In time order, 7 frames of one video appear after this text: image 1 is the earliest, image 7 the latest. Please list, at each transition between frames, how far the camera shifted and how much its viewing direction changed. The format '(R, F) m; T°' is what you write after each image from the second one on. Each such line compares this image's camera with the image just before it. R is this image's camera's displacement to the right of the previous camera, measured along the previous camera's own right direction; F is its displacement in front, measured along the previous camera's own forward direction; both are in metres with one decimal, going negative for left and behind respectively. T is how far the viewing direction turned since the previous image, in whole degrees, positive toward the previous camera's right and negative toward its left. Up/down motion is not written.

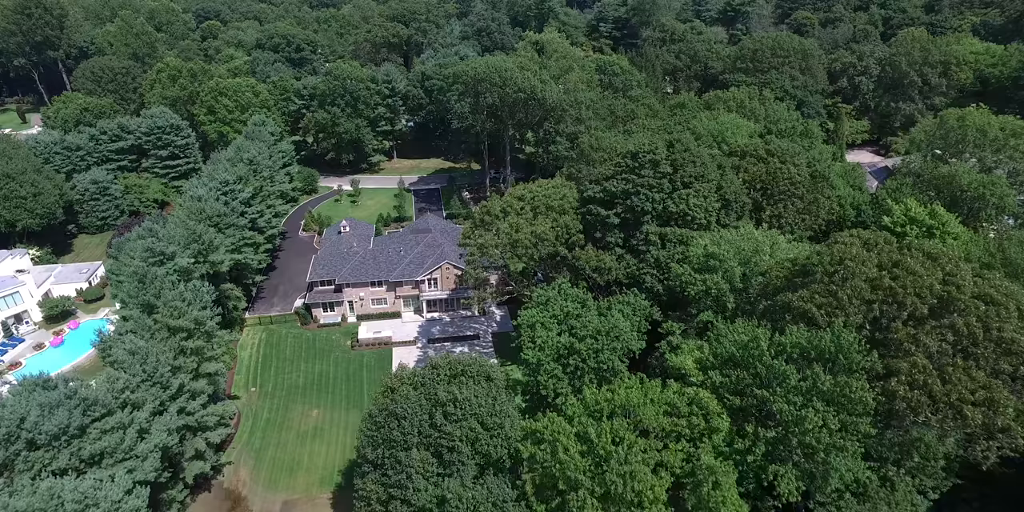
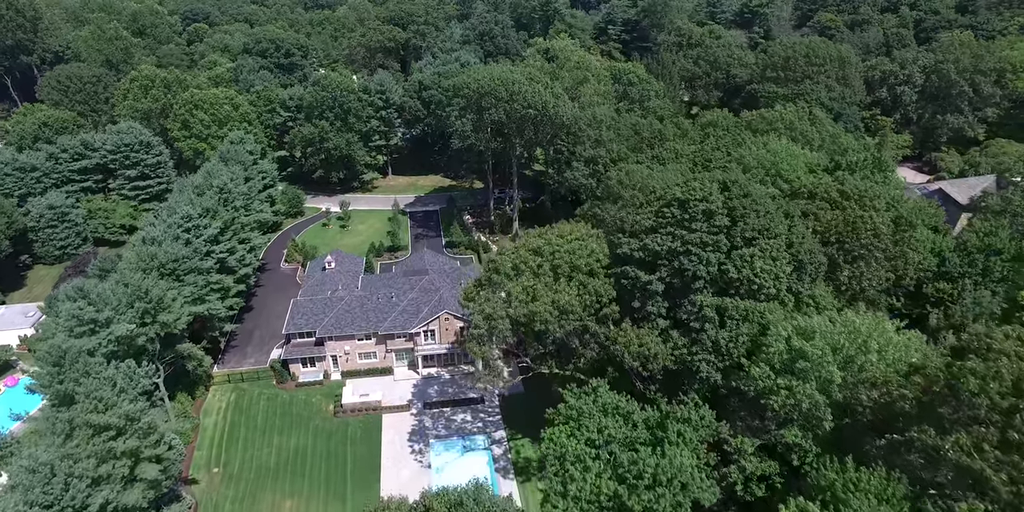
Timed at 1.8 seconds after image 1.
(-0.5, +7.1) m; 0°
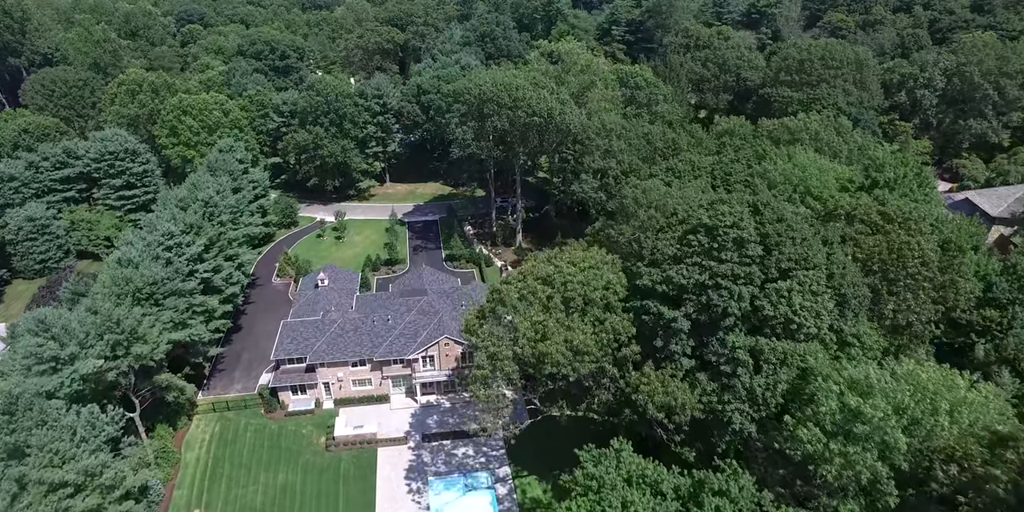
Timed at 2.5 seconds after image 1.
(-0.2, +2.9) m; 0°
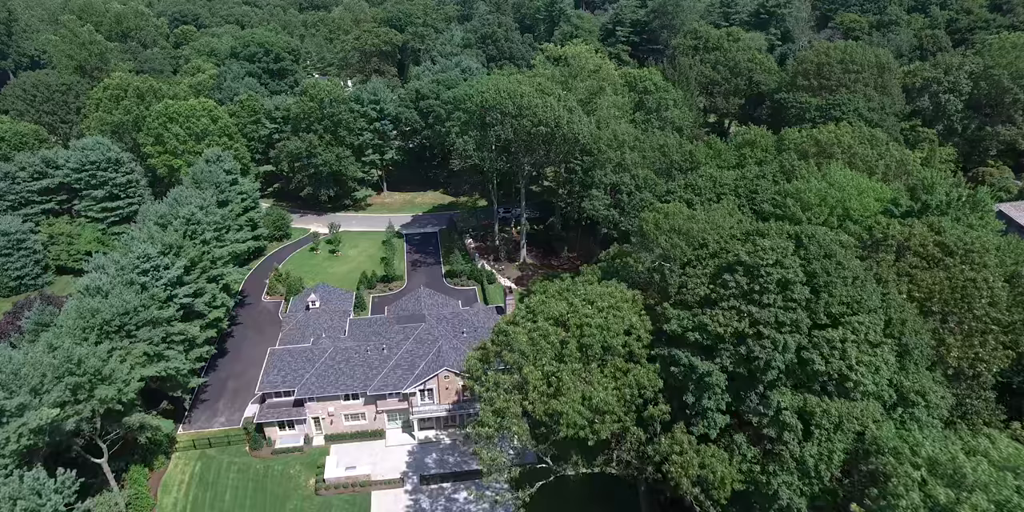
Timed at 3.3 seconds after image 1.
(-0.2, +3.2) m; 0°
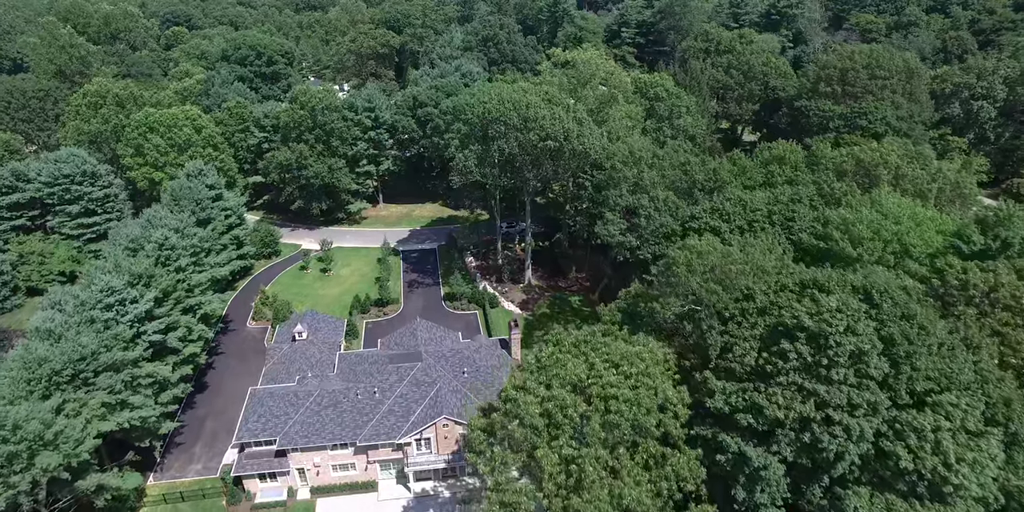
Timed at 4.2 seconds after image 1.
(-0.3, +3.9) m; 0°
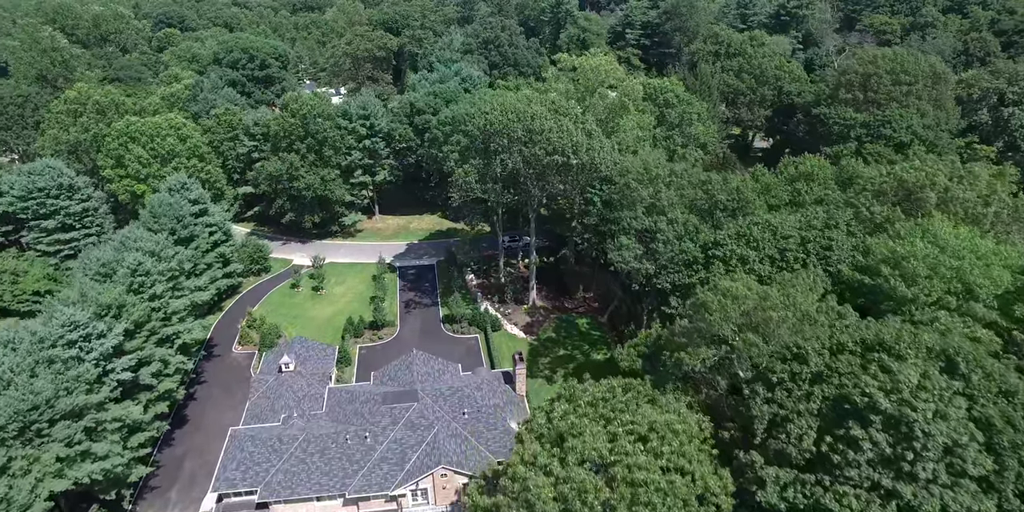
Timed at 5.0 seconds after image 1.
(-0.2, +3.2) m; 0°
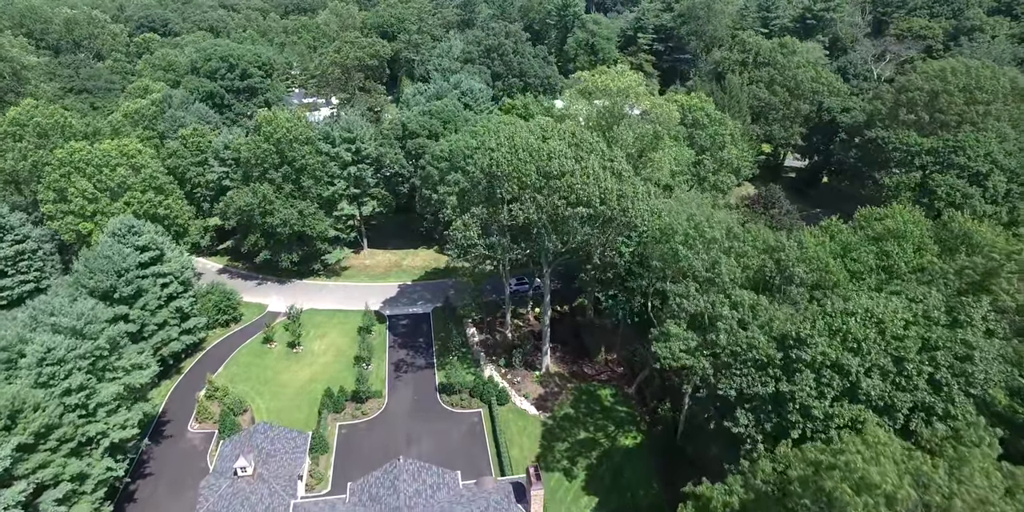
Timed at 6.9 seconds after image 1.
(-0.4, +7.7) m; 0°
